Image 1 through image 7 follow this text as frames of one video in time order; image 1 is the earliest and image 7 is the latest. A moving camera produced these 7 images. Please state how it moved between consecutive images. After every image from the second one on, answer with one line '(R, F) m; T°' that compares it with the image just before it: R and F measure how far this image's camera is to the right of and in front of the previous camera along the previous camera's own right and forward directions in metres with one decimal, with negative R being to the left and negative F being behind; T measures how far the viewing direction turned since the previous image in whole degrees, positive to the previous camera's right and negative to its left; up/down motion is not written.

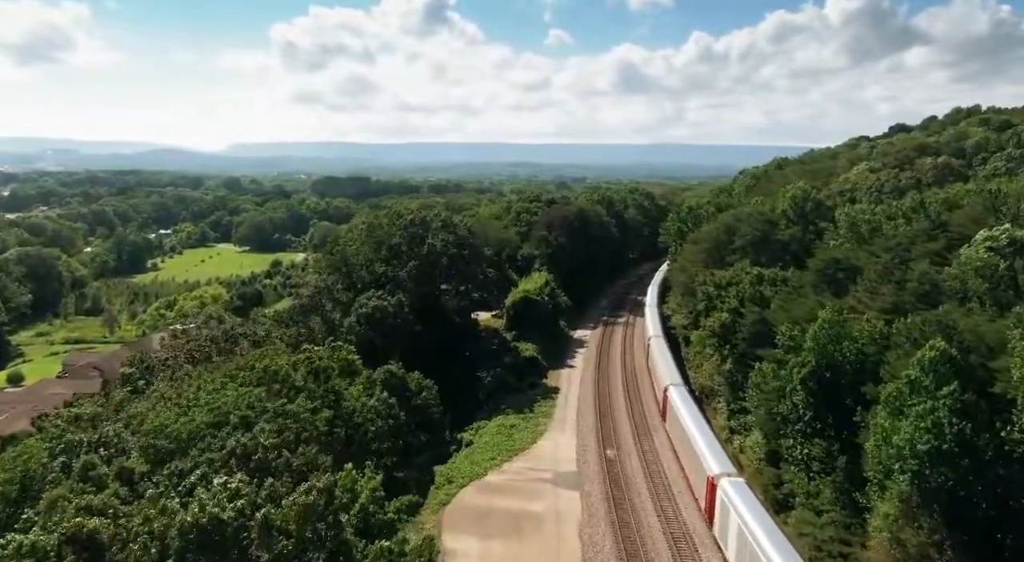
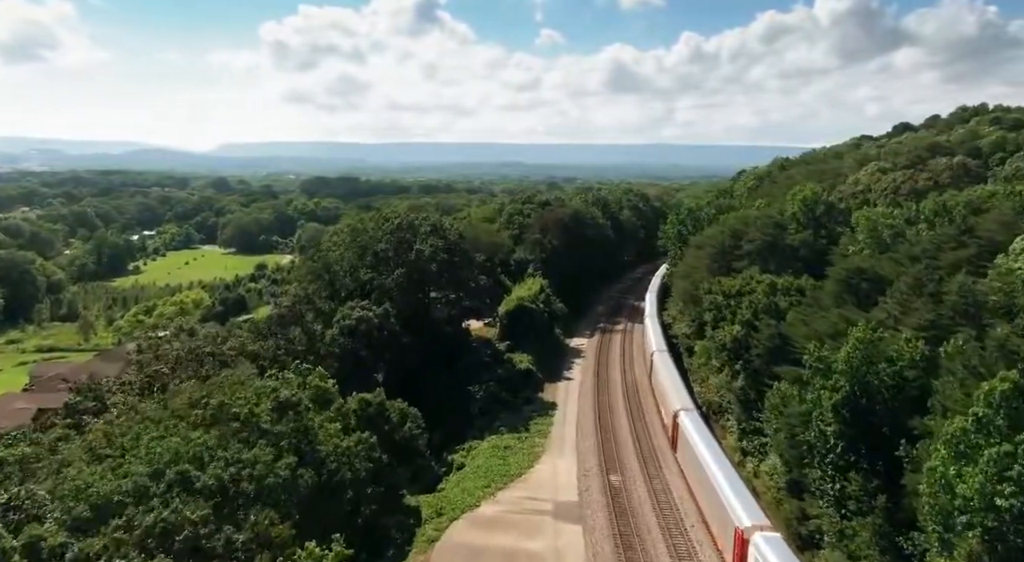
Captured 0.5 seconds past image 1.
(-0.2, +2.8) m; +1°
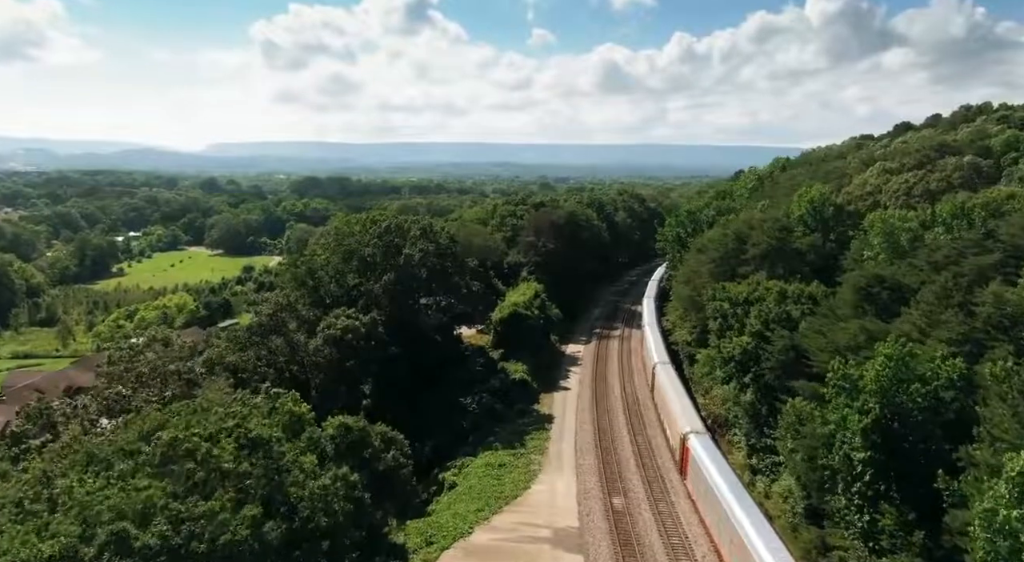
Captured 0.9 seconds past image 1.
(-0.1, +2.1) m; +1°
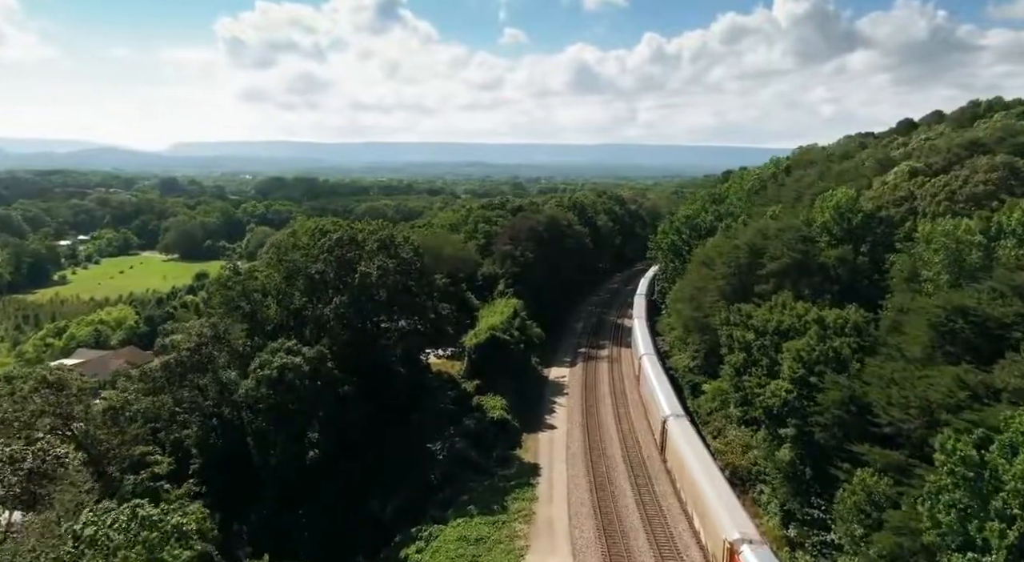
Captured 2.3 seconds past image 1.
(-0.2, +6.5) m; +2°
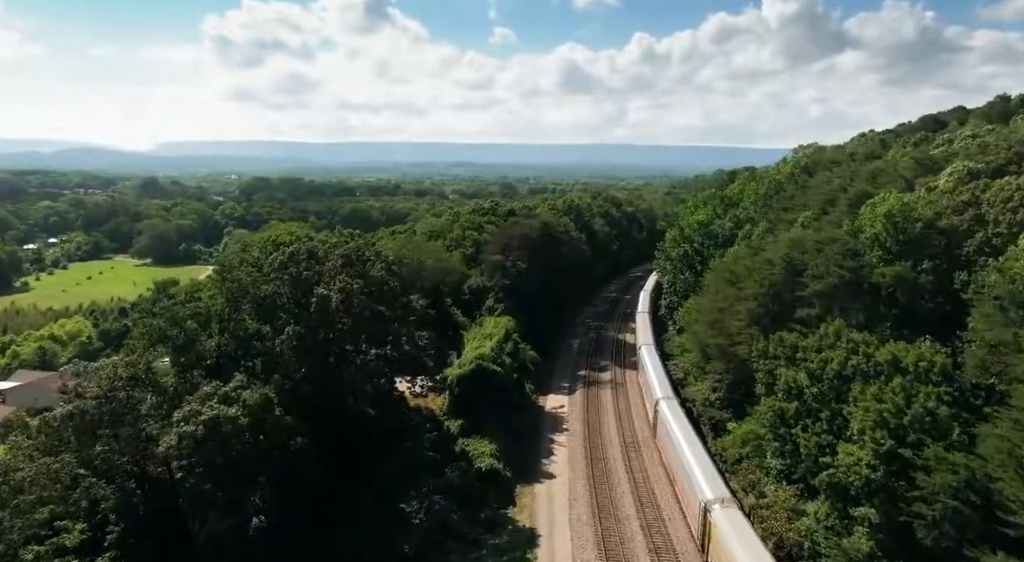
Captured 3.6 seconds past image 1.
(-0.1, +6.0) m; +1°
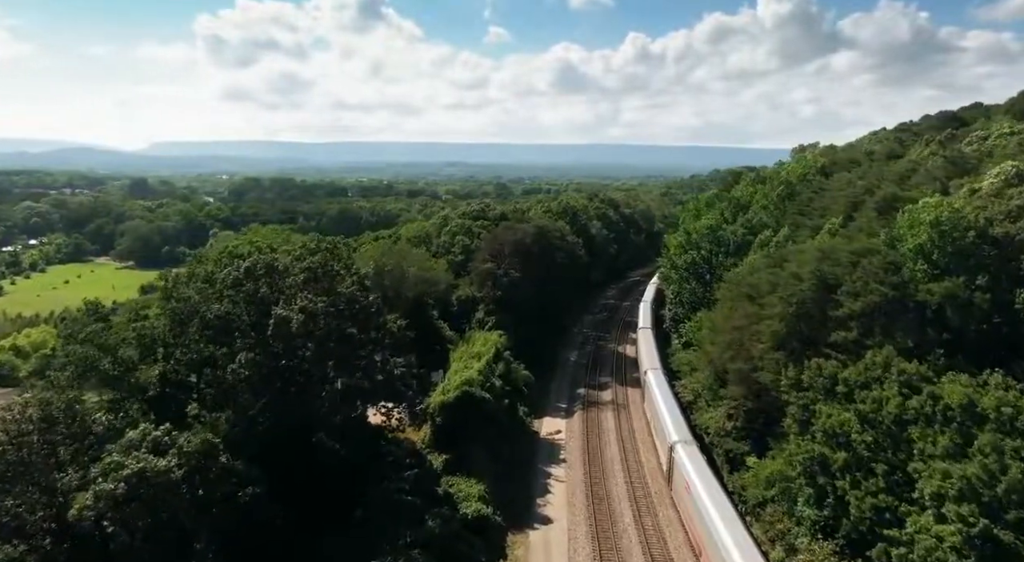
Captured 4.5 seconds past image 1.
(+0.1, +4.0) m; 0°
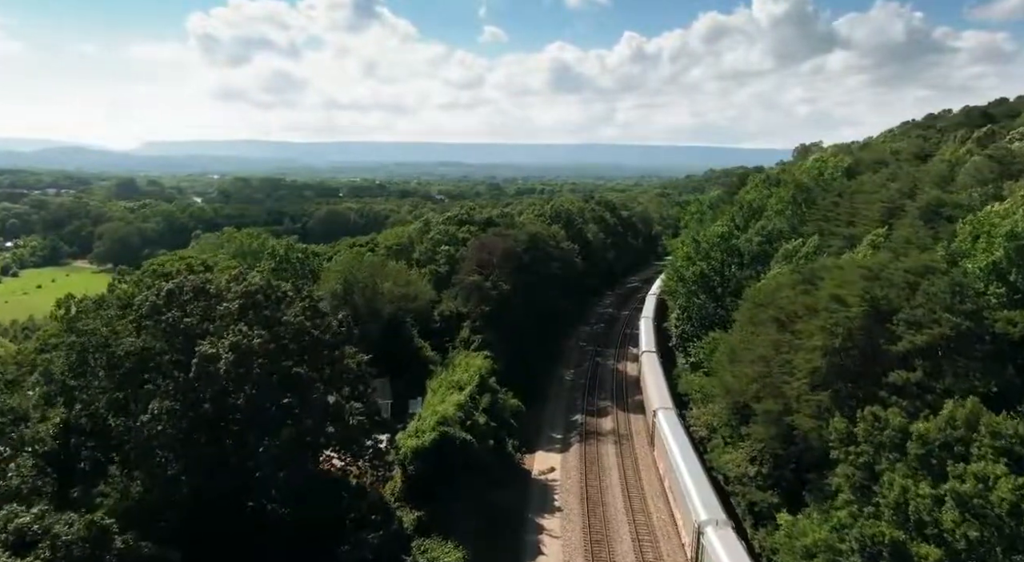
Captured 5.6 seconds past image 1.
(+0.3, +4.8) m; 0°
